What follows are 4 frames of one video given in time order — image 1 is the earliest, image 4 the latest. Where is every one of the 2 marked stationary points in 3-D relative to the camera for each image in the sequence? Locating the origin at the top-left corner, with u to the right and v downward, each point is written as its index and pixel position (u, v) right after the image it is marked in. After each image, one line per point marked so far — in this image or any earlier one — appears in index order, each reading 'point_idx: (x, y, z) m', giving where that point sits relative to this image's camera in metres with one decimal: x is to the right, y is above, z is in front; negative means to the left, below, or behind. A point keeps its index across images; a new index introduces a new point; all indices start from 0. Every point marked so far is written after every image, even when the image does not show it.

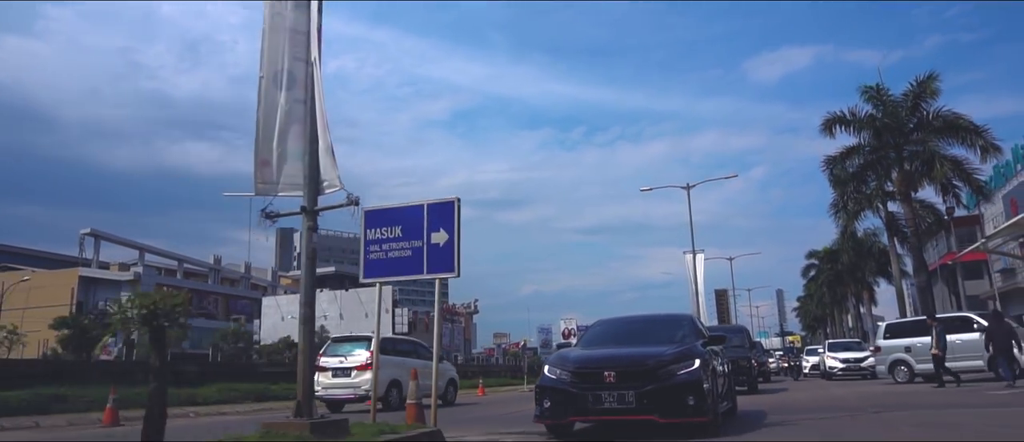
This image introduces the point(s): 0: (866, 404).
0: (+5.9, -3.1, +14.3) m
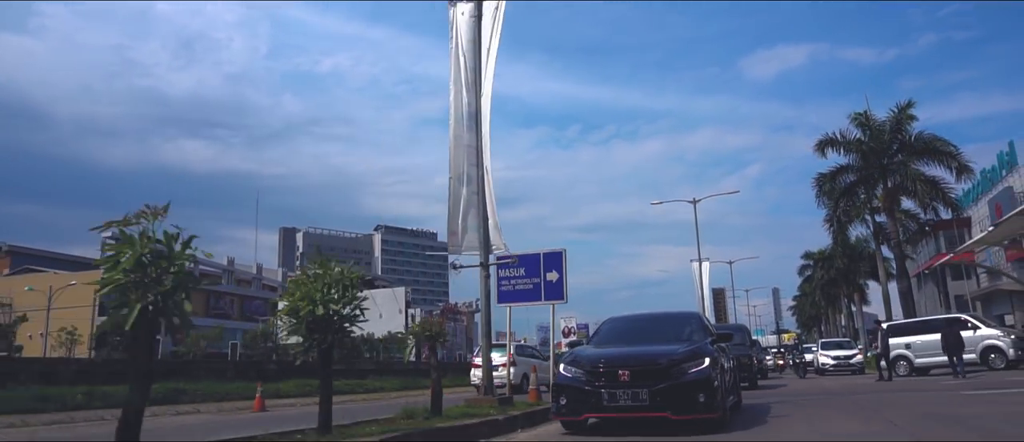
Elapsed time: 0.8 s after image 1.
0: (+6.1, -3.1, +14.8) m
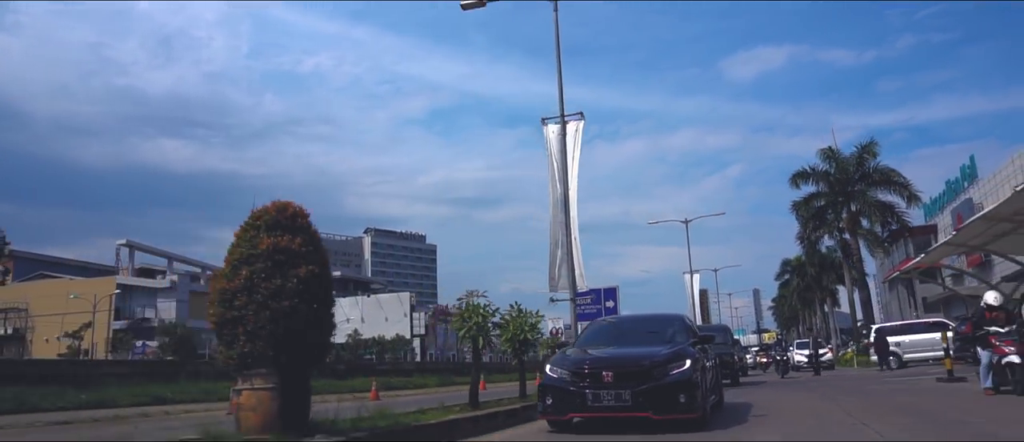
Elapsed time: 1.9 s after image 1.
0: (+5.9, -3.2, +15.2) m
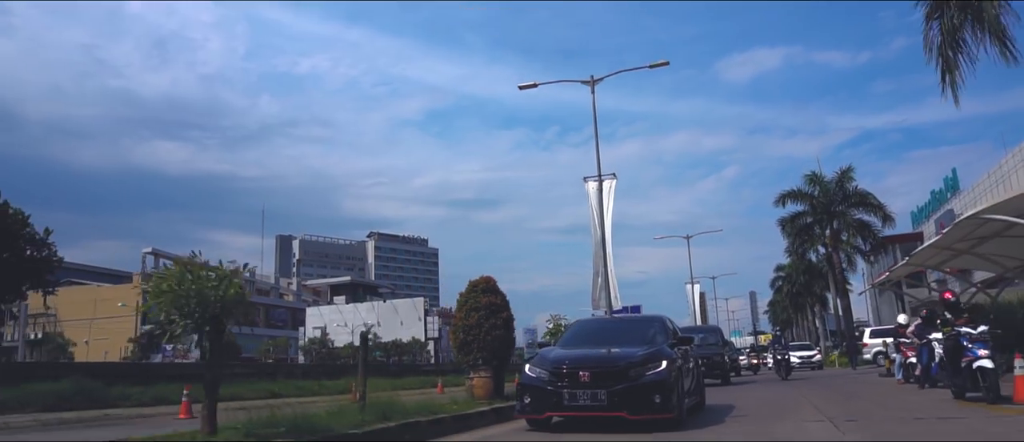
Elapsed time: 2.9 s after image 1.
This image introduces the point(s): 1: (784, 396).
0: (+5.6, -3.2, +15.3) m
1: (+5.6, -3.5, +16.8) m
